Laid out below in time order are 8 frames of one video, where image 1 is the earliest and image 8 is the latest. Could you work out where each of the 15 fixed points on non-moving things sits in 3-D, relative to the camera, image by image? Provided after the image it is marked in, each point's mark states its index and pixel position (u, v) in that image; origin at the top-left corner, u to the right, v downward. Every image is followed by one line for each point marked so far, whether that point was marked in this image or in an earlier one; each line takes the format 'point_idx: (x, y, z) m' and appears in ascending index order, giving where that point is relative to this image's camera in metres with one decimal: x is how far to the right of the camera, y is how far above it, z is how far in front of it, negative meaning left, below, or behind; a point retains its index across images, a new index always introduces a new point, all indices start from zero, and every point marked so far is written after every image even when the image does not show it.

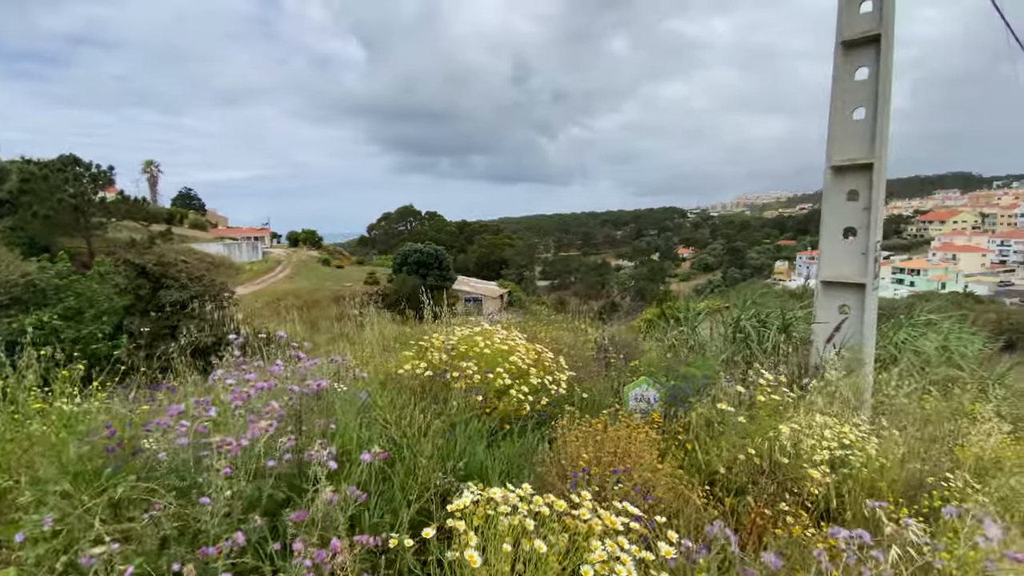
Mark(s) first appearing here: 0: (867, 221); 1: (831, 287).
0: (+3.0, +0.6, +4.1) m
1: (+2.9, 0.0, +4.3) m
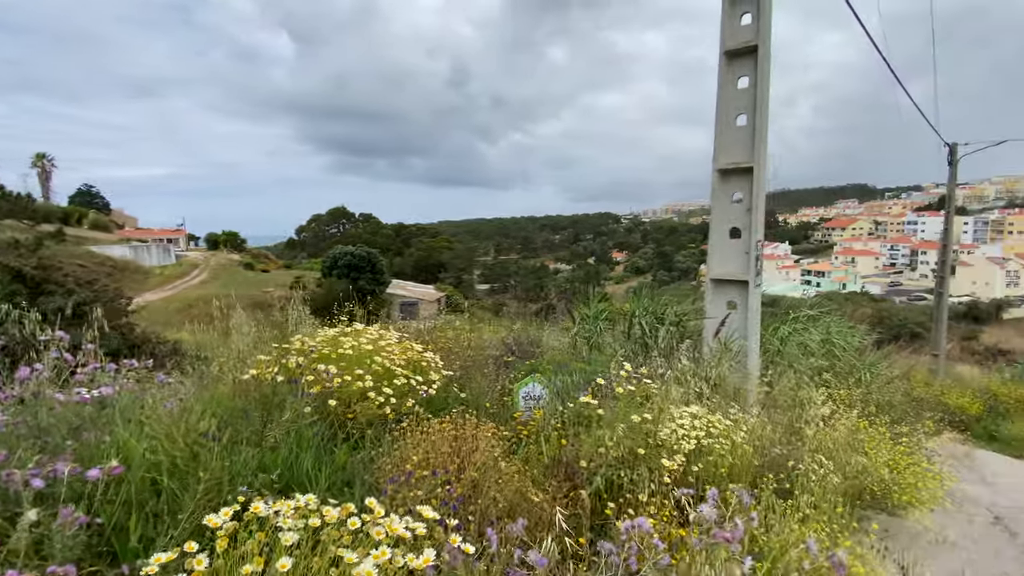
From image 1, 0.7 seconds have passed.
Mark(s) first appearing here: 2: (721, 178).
0: (+2.1, +0.6, +4.3) m
1: (+2.0, 0.0, +4.5) m
2: (+2.0, +1.0, +4.5) m
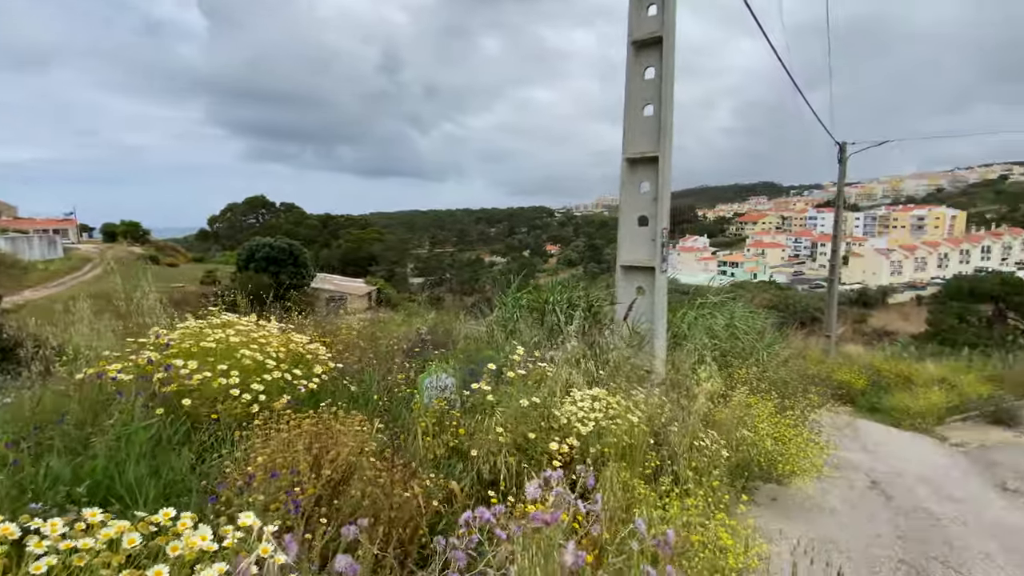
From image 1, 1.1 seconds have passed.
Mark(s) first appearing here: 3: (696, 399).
0: (+1.3, +0.7, +4.4) m
1: (+1.2, +0.2, +4.6) m
2: (+1.1, +1.2, +4.6) m
3: (+1.2, -0.8, +3.2) m
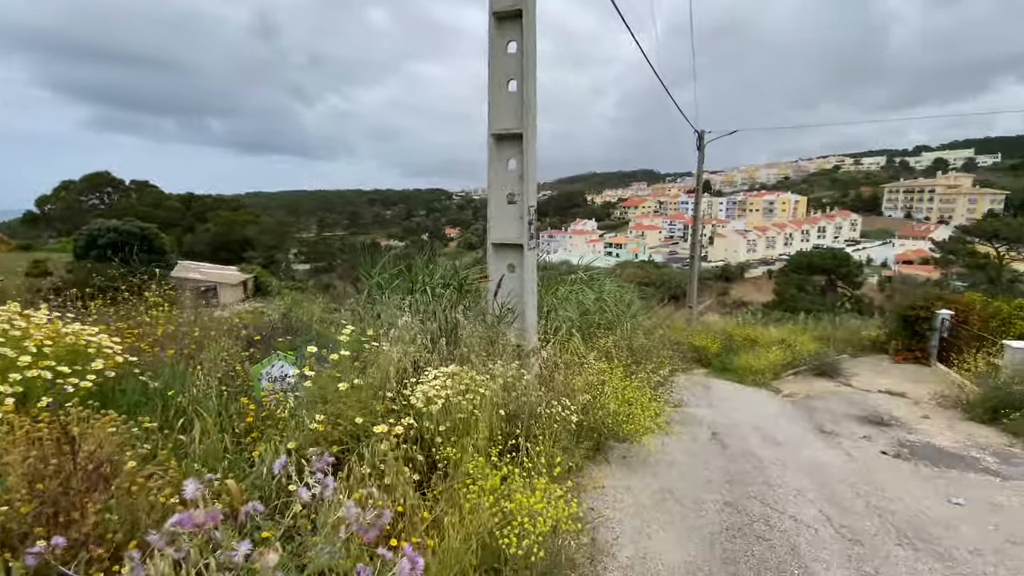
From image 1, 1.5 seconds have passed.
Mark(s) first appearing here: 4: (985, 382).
0: (+0.1, +1.0, +4.4) m
1: (-0.1, +0.4, +4.6) m
2: (-0.2, +1.4, +4.5) m
3: (+0.3, -0.6, +3.3) m
4: (+5.8, -1.2, +5.8) m
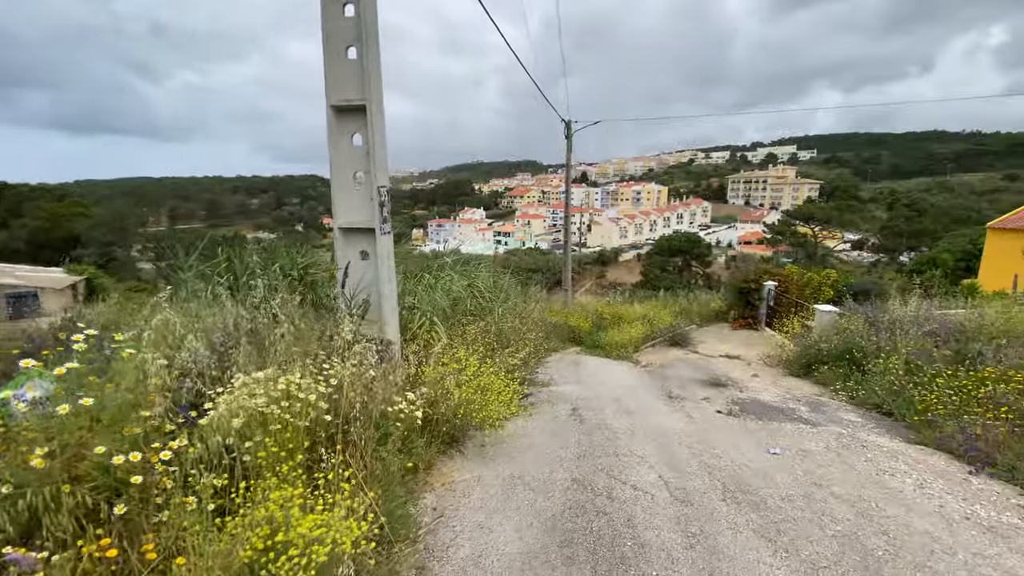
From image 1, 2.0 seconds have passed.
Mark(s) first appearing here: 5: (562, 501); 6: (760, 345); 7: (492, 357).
0: (-1.2, +1.1, +4.1) m
1: (-1.5, +0.5, +4.2) m
2: (-1.5, +1.5, +4.1) m
3: (-0.7, -0.5, +3.0) m
4: (+4.1, -0.8, +6.8) m
5: (+0.3, -1.1, +2.5) m
6: (+4.2, -1.0, +8.0) m
7: (-0.2, -0.6, +4.3) m
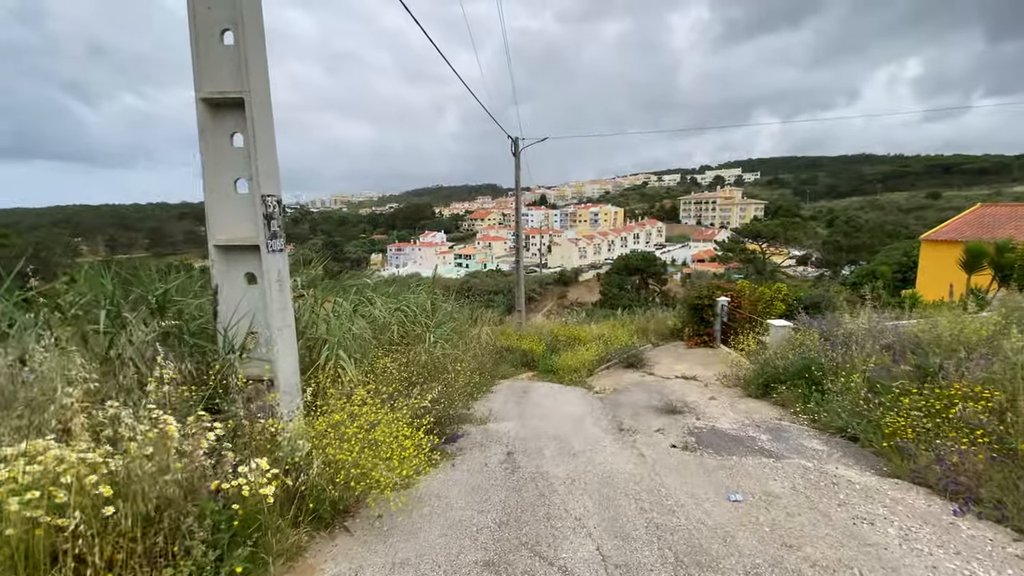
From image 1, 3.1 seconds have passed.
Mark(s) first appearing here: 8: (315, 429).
0: (-1.9, +0.8, +3.4) m
1: (-2.1, +0.3, +3.5) m
2: (-2.2, +1.3, +3.4) m
3: (-1.2, -0.7, +2.3) m
4: (+3.3, -1.0, +6.4) m
5: (-0.2, -1.2, +1.8) m
6: (+3.3, -1.2, +7.6) m
7: (-0.8, -0.8, +3.6) m
8: (-1.1, -0.7, +2.5) m
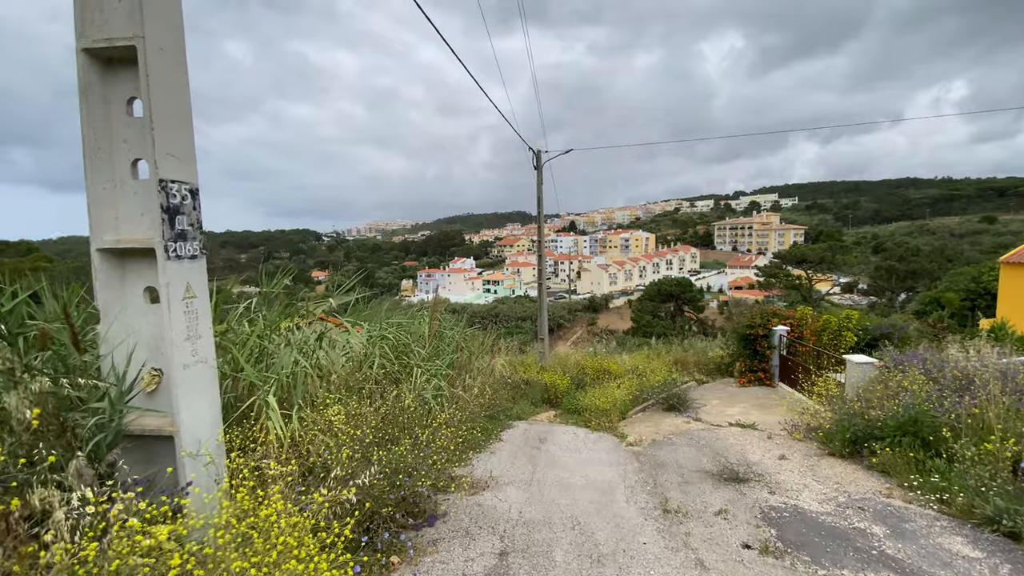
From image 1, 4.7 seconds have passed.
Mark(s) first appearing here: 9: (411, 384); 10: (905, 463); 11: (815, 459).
0: (-1.9, +0.7, +2.5) m
1: (-2.1, +0.1, +2.6) m
2: (-2.2, +1.2, +2.5) m
3: (-1.3, -0.7, +1.3) m
4: (+3.5, -1.3, +5.1) m
5: (-0.3, -1.2, +0.7) m
6: (+3.5, -1.6, +6.3) m
7: (-0.8, -0.9, +2.6) m
8: (-1.1, -0.8, +1.4) m
9: (-0.9, -0.8, +4.2) m
10: (+3.1, -1.4, +3.8) m
11: (+2.9, -1.6, +4.5) m
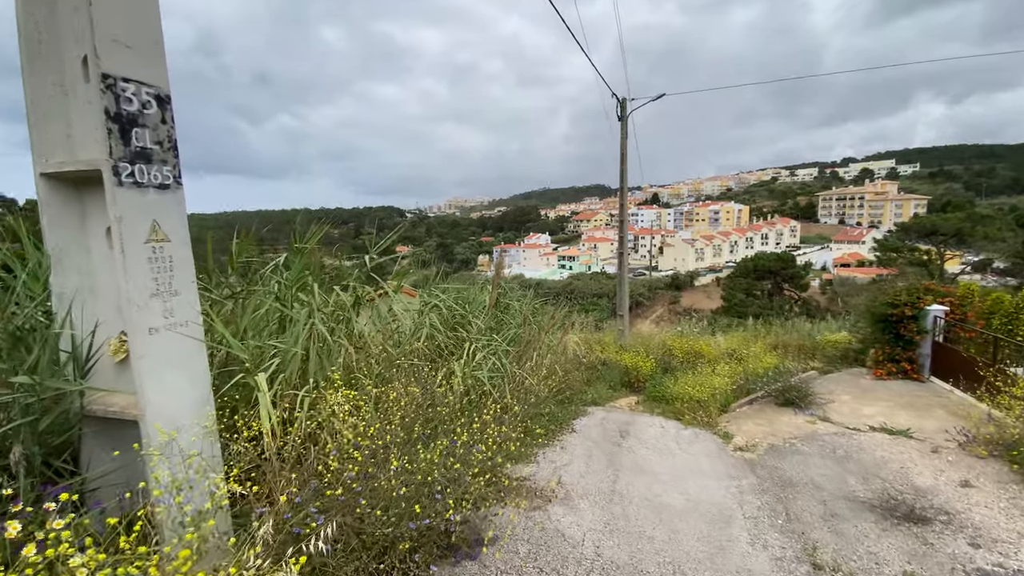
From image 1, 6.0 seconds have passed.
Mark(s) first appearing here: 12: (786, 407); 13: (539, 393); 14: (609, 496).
0: (-1.6, +1.0, +1.8) m
1: (-1.8, +0.4, +2.0) m
2: (-1.9, +1.4, +1.9) m
3: (-1.3, -0.5, +0.6) m
4: (+4.1, -1.0, +3.6) m
5: (-0.4, -1.1, -0.1) m
6: (+4.3, -1.3, +4.8) m
7: (-0.5, -0.7, +1.8) m
8: (-1.1, -0.6, +0.7) m
9: (-0.3, -0.4, +3.4) m
10: (+3.6, -1.2, +2.4) m
11: (+3.4, -1.3, +3.1) m
12: (+3.1, -1.3, +5.3) m
13: (+0.2, -0.8, +4.0) m
14: (+0.6, -1.3, +2.9) m
